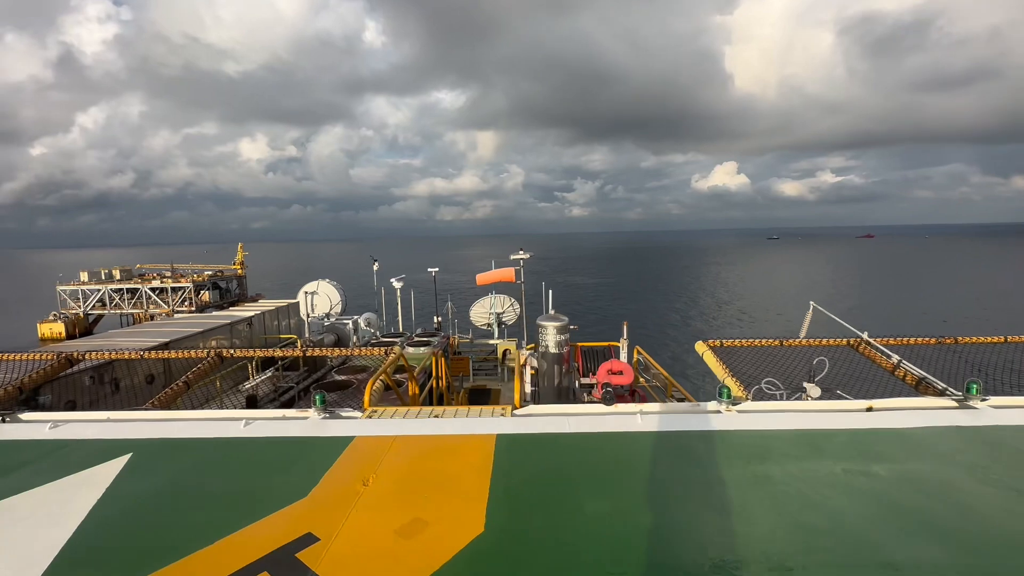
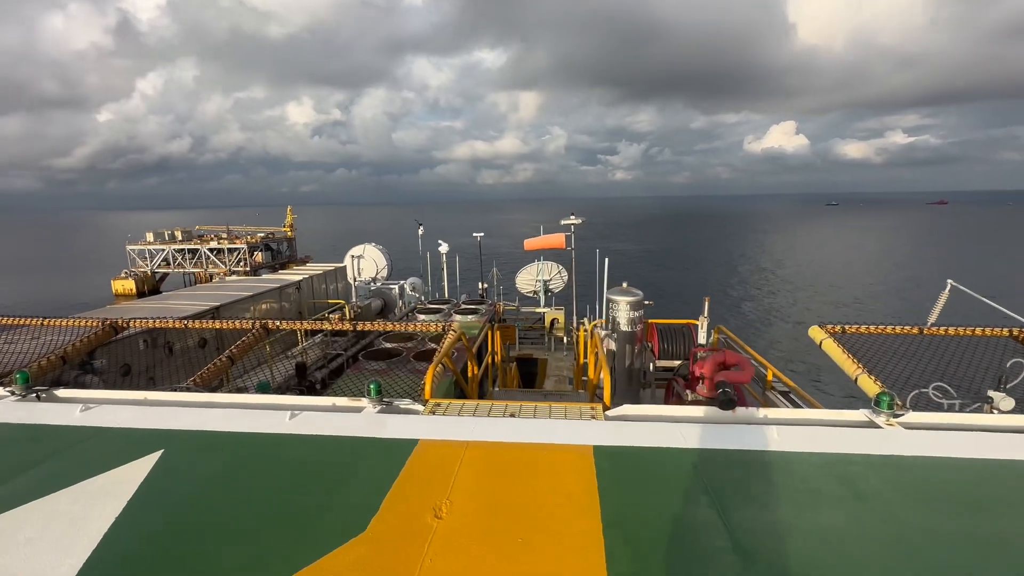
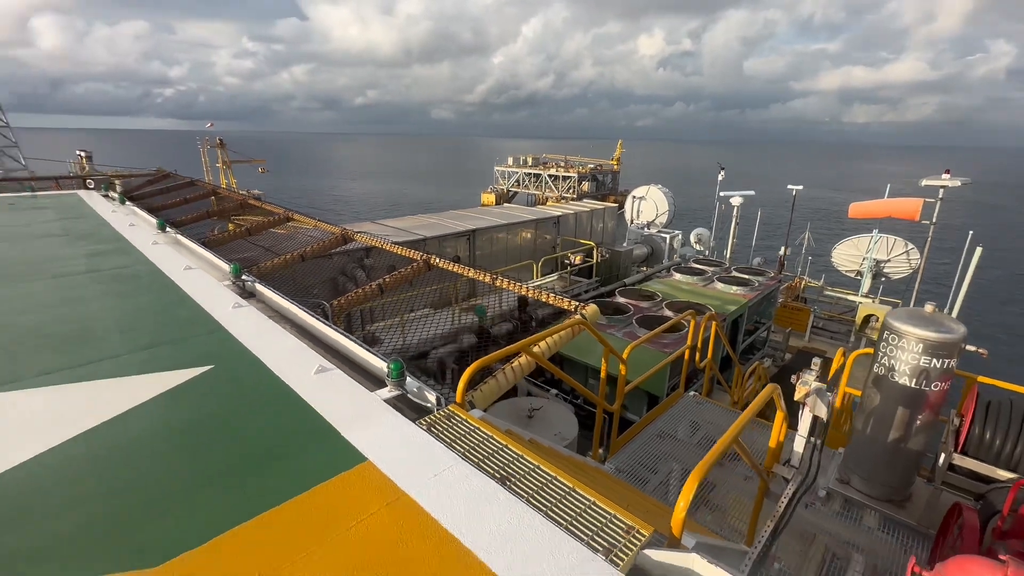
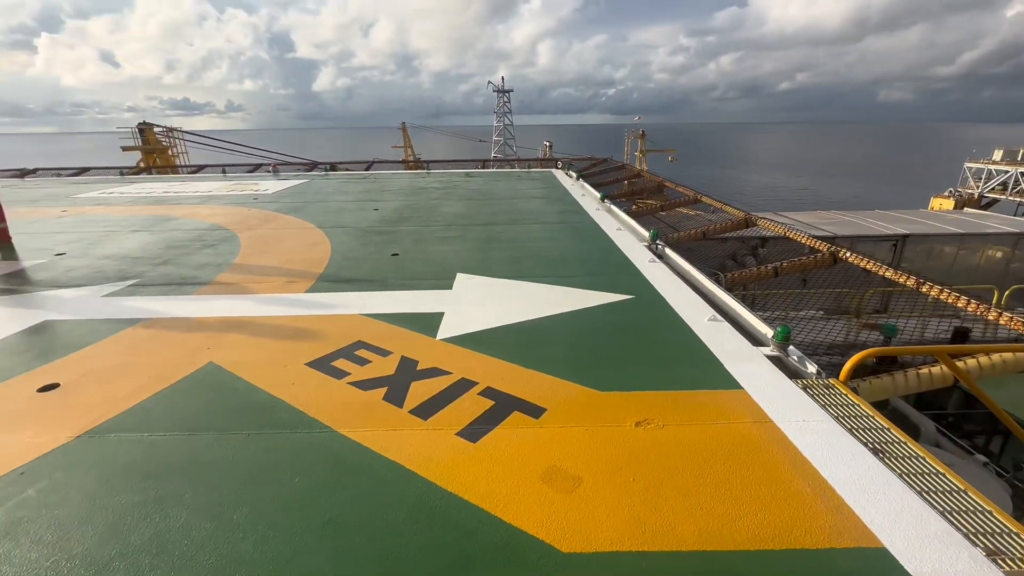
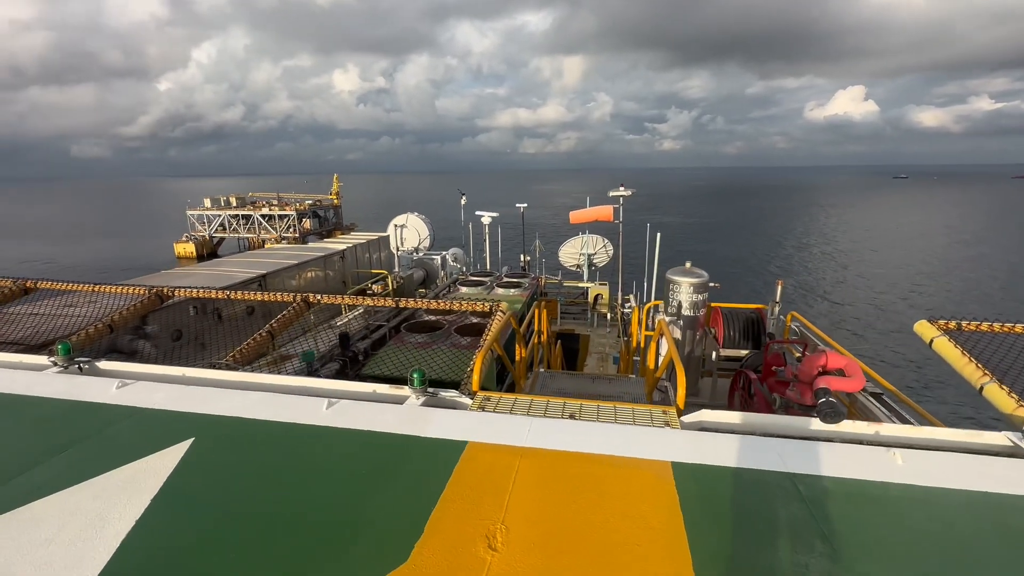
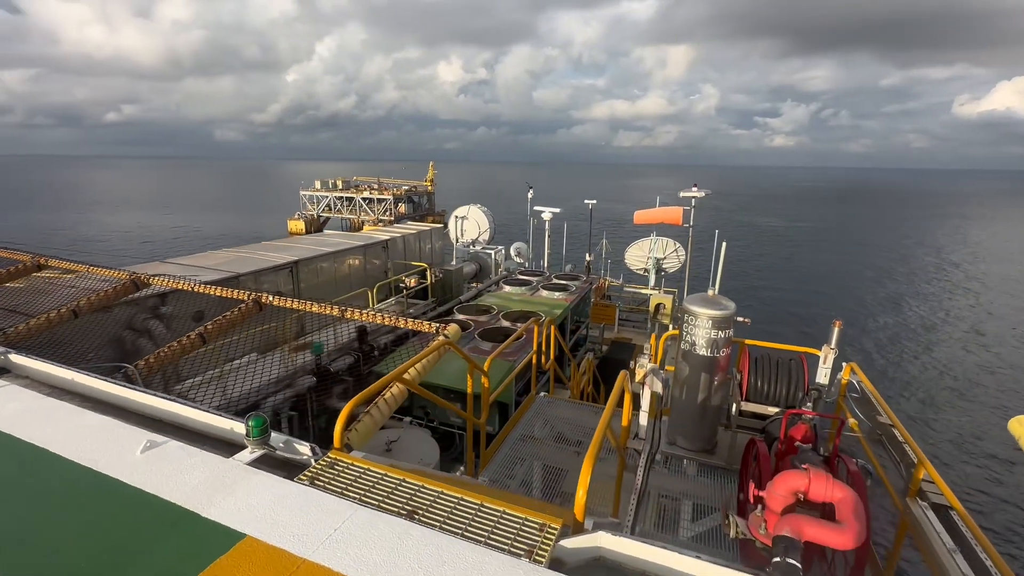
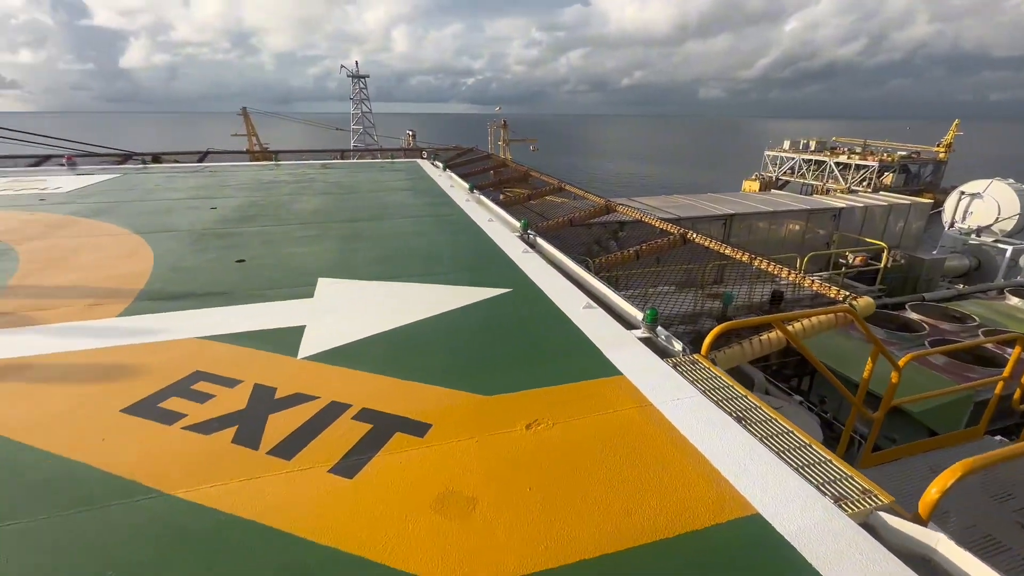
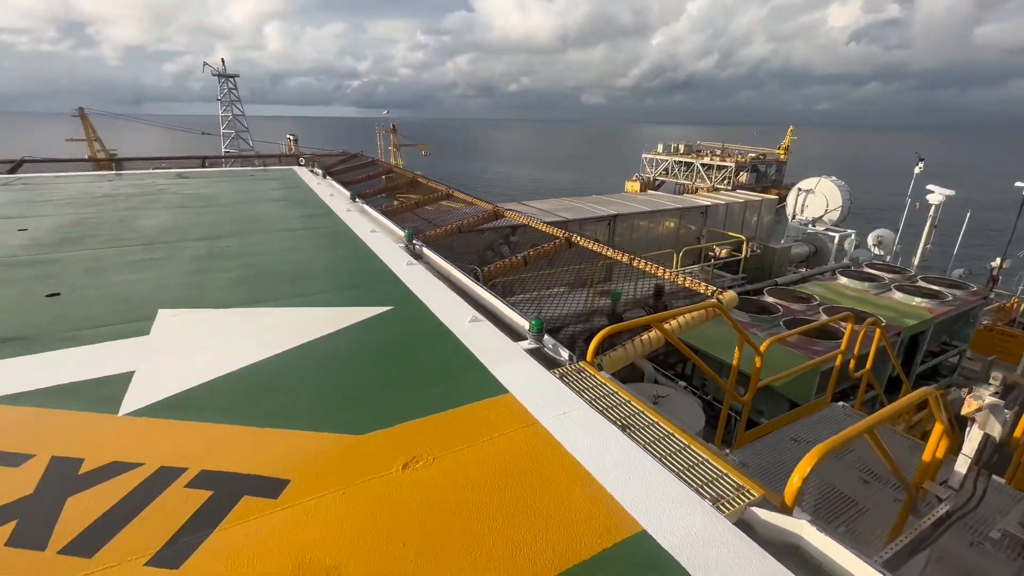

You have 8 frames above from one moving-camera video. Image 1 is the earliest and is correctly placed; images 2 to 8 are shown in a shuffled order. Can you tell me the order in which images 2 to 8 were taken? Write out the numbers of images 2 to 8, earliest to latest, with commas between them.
2, 5, 6, 3, 8, 7, 4
